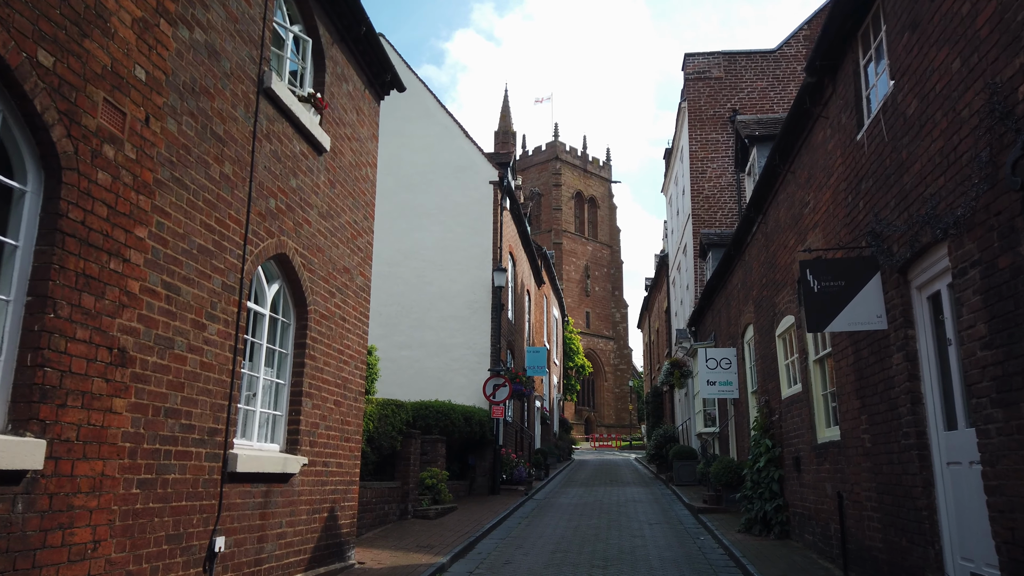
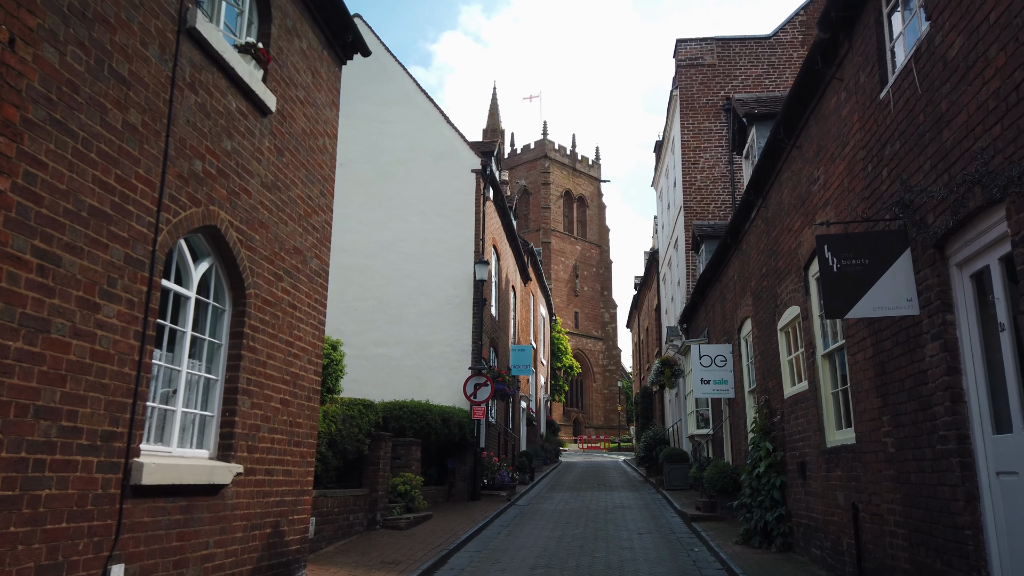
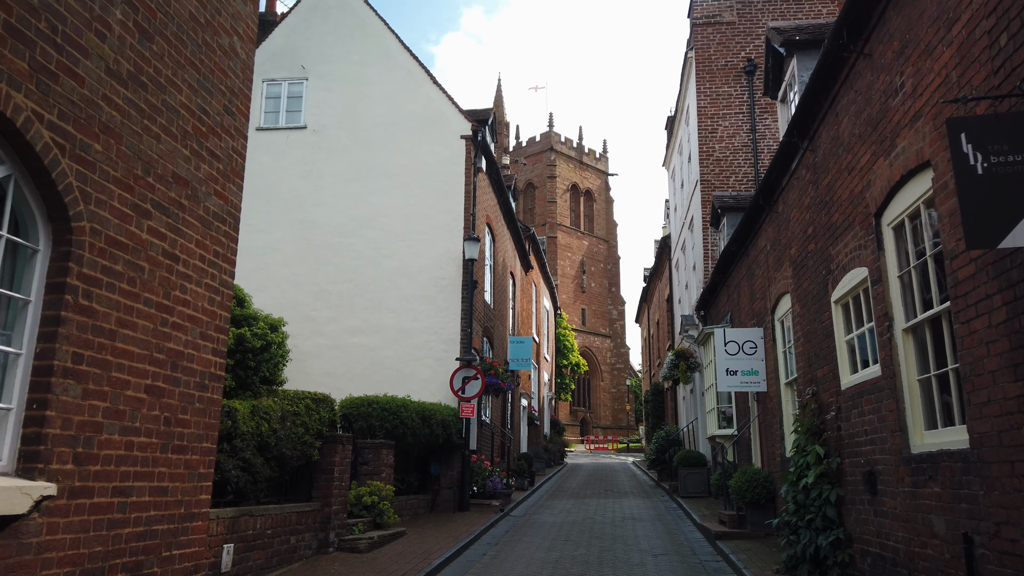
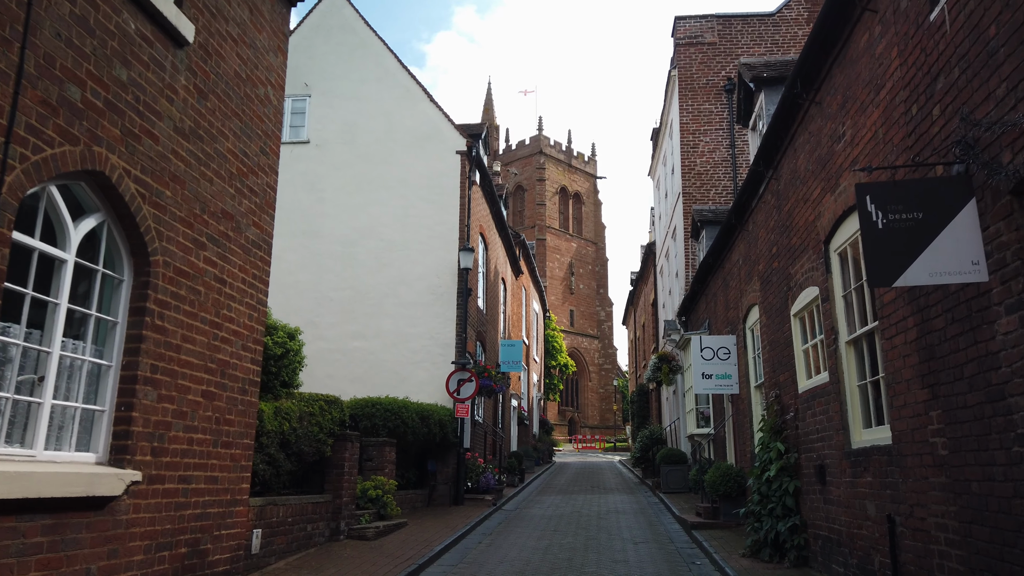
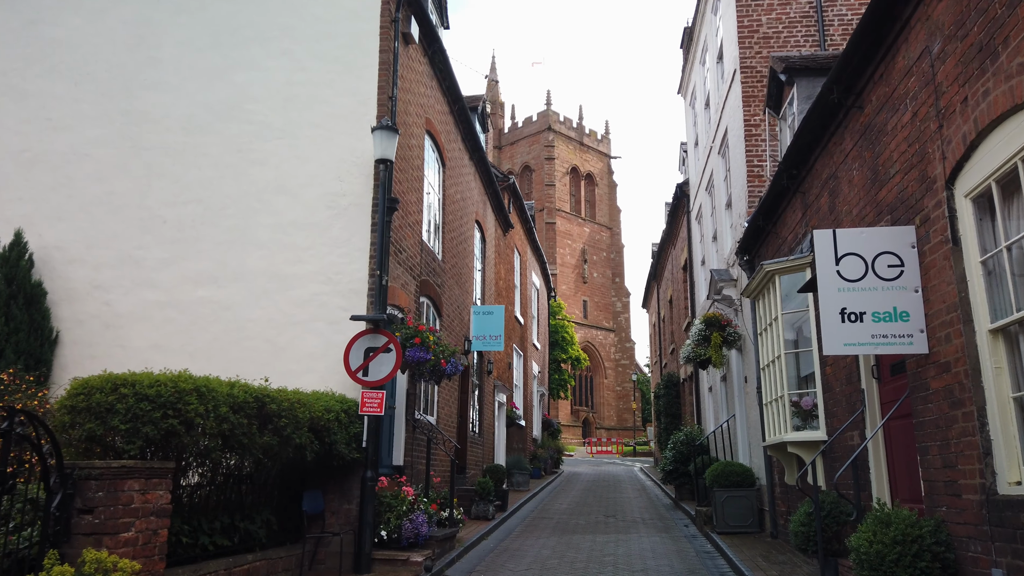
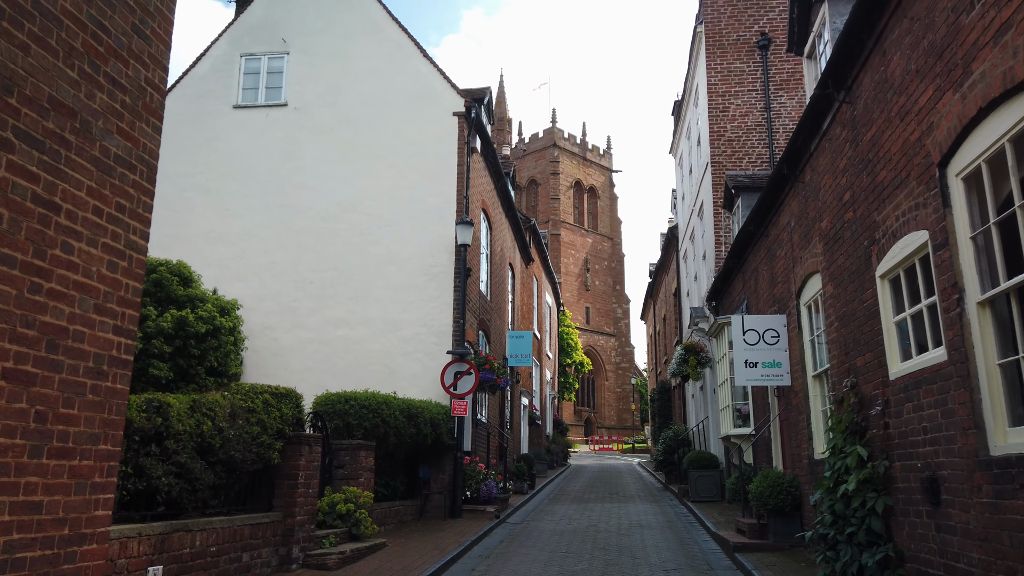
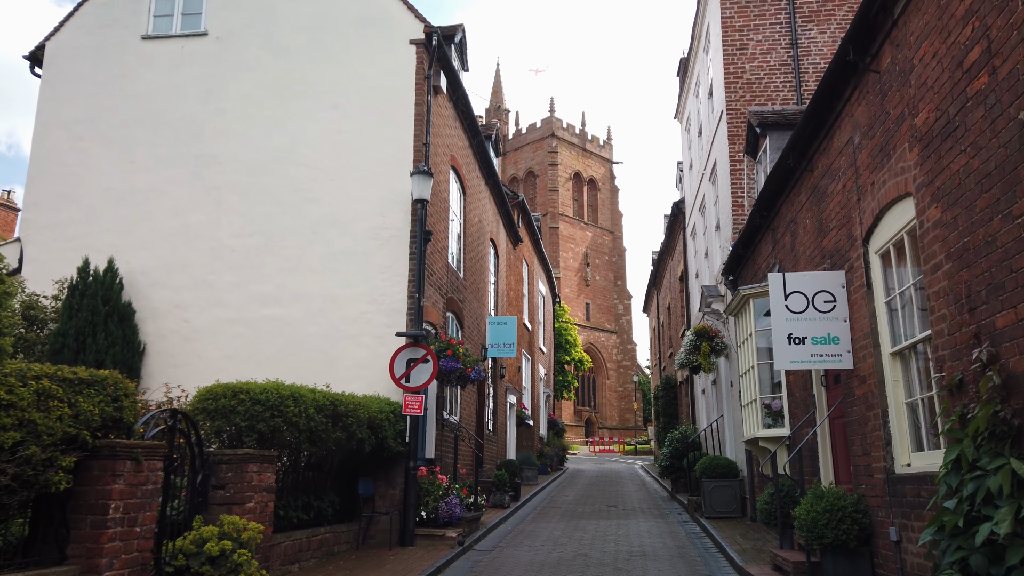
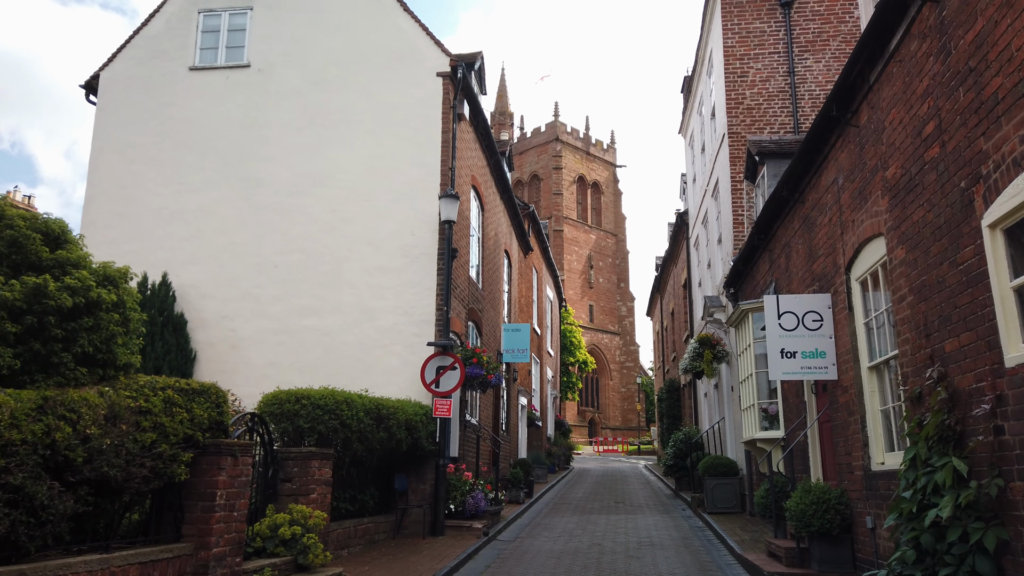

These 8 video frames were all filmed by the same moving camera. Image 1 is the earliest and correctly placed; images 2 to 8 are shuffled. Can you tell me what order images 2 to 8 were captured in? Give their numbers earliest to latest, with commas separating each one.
2, 4, 3, 6, 8, 7, 5
